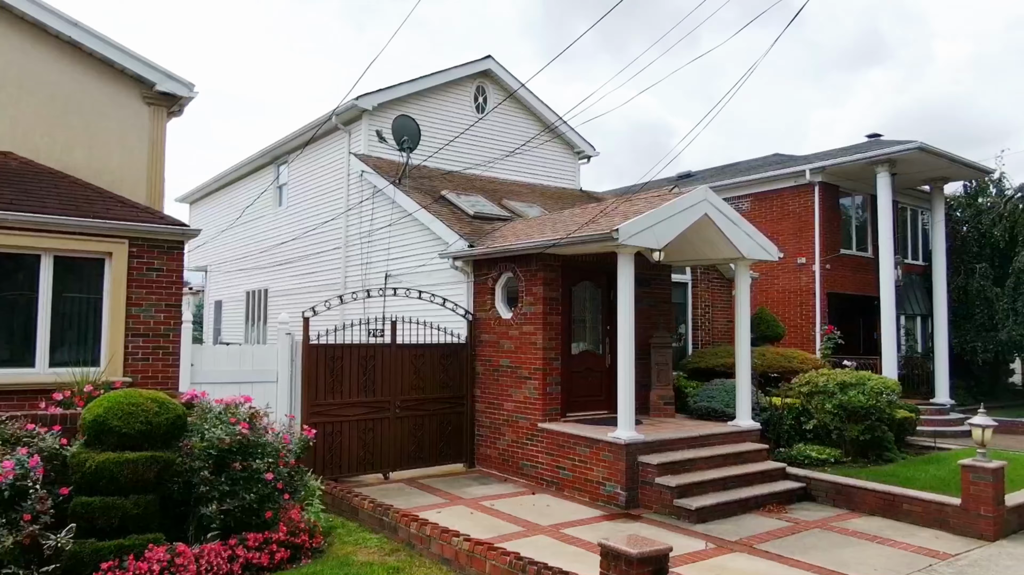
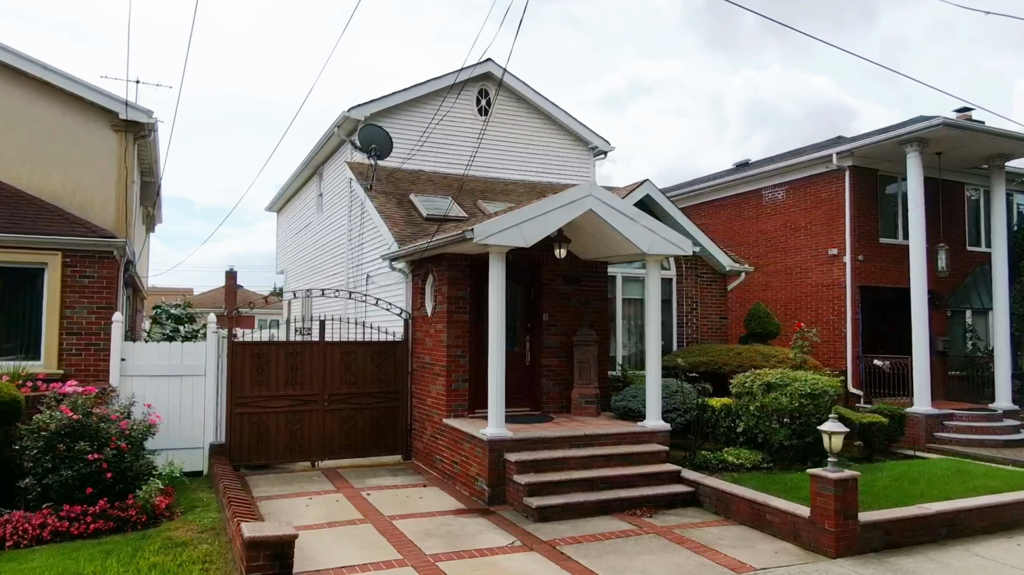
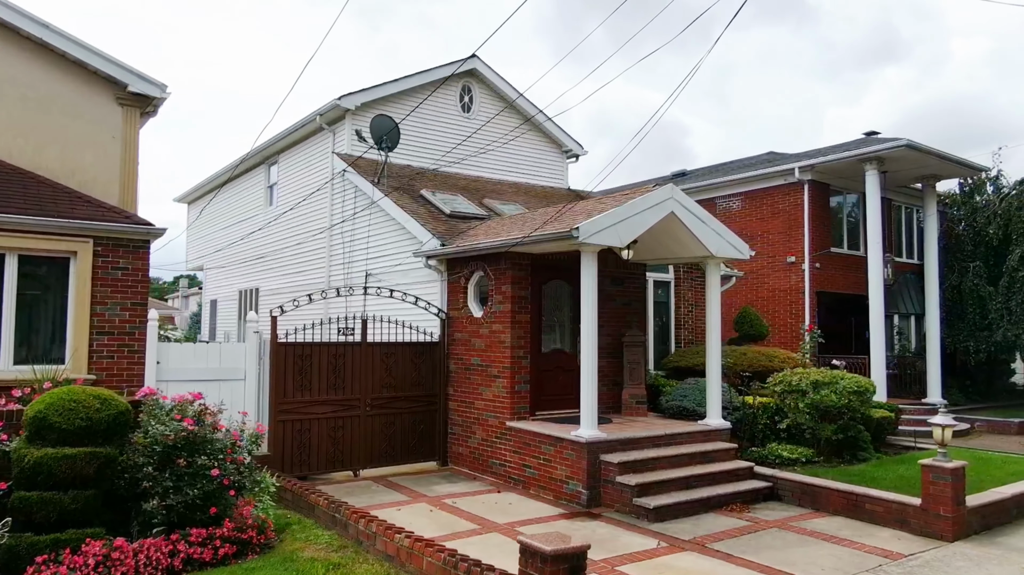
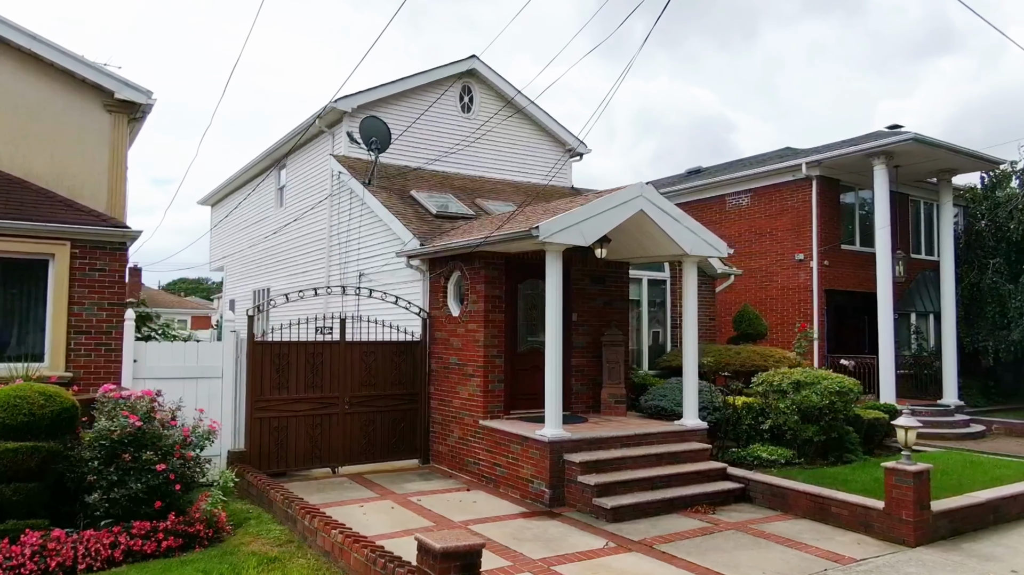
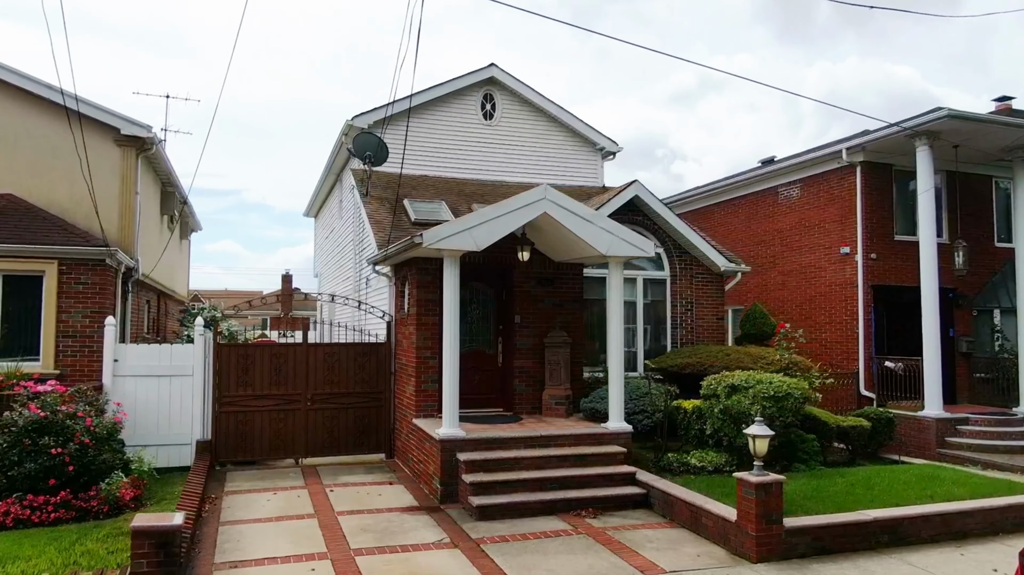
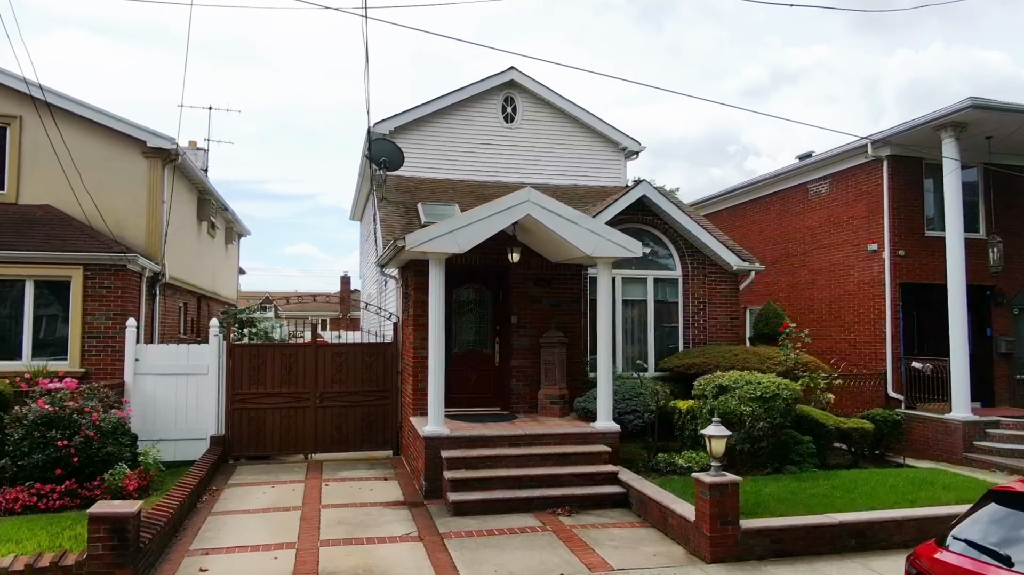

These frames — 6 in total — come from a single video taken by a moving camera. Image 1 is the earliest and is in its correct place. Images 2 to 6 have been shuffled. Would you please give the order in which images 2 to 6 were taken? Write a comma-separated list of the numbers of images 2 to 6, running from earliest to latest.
3, 4, 2, 5, 6
